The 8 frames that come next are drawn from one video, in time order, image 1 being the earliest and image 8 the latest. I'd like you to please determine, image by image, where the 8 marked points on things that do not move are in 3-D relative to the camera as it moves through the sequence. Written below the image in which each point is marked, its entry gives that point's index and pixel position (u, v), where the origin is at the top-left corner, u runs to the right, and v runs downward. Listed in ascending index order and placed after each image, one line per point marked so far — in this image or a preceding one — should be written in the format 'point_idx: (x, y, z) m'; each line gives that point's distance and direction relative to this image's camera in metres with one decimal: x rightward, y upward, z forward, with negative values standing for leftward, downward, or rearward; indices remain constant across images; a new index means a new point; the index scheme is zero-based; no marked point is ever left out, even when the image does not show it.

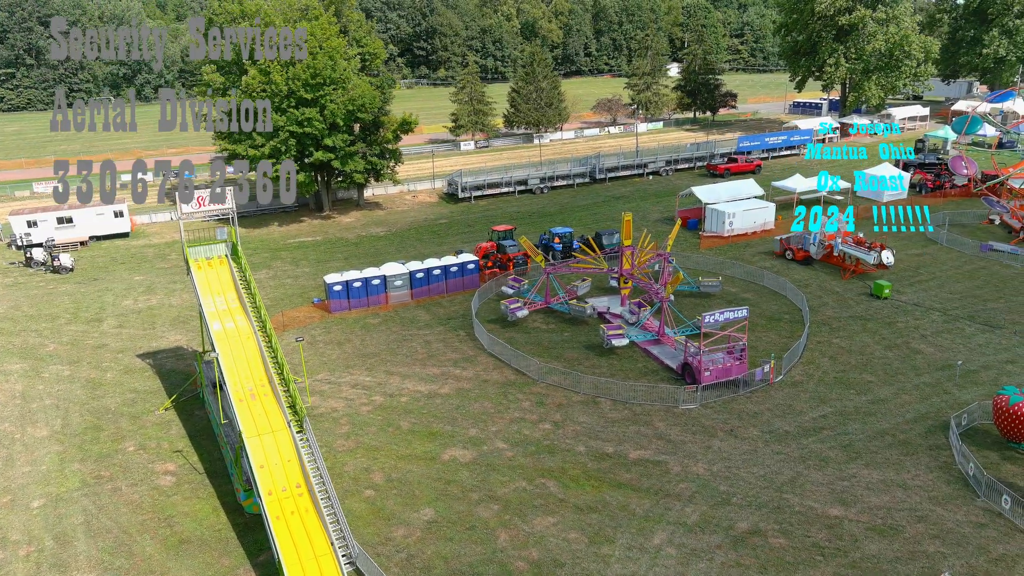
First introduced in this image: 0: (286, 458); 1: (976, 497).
0: (-5.7, -4.3, +18.6) m
1: (+12.4, -5.6, +19.4) m
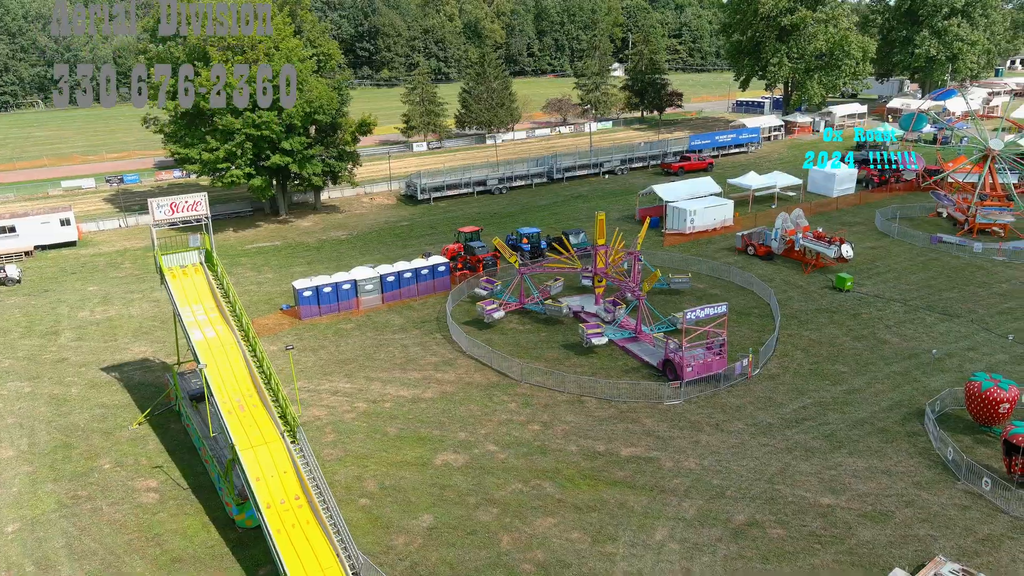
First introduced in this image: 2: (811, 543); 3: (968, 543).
0: (-5.7, -4.5, +18.1) m
1: (+12.4, -5.3, +20.2) m
2: (+7.4, -6.3, +17.9) m
3: (+11.1, -6.2, +17.7) m
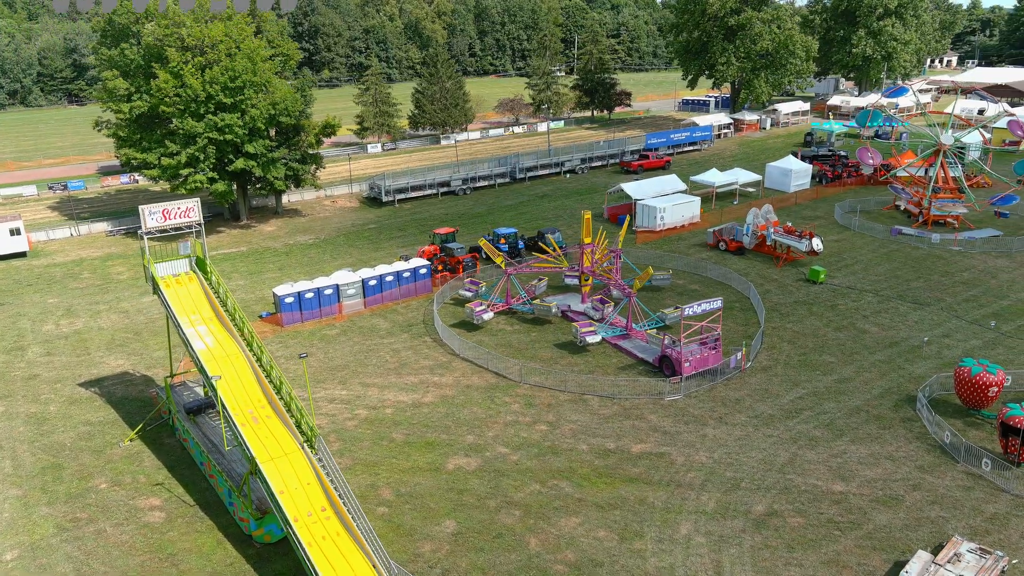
0: (-5.0, -4.7, +17.6) m
1: (+12.9, -5.0, +21.1) m
2: (+8.1, -6.1, +18.4) m
3: (+11.8, -5.9, +18.4) m
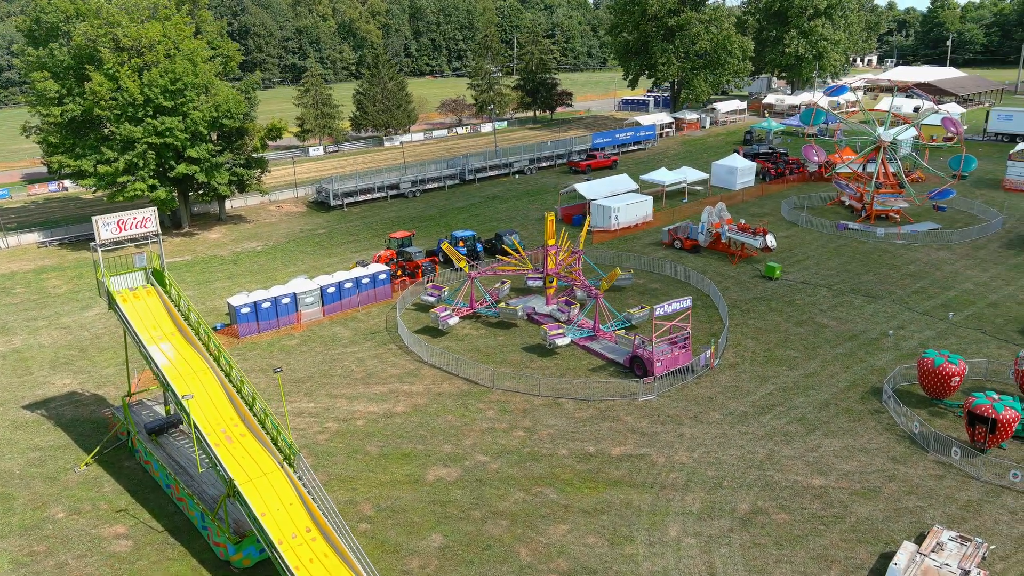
0: (-5.2, -5.0, +16.9) m
1: (+12.4, -4.9, +21.7) m
2: (+7.8, -6.0, +18.6) m
3: (+11.5, -5.8, +19.0) m
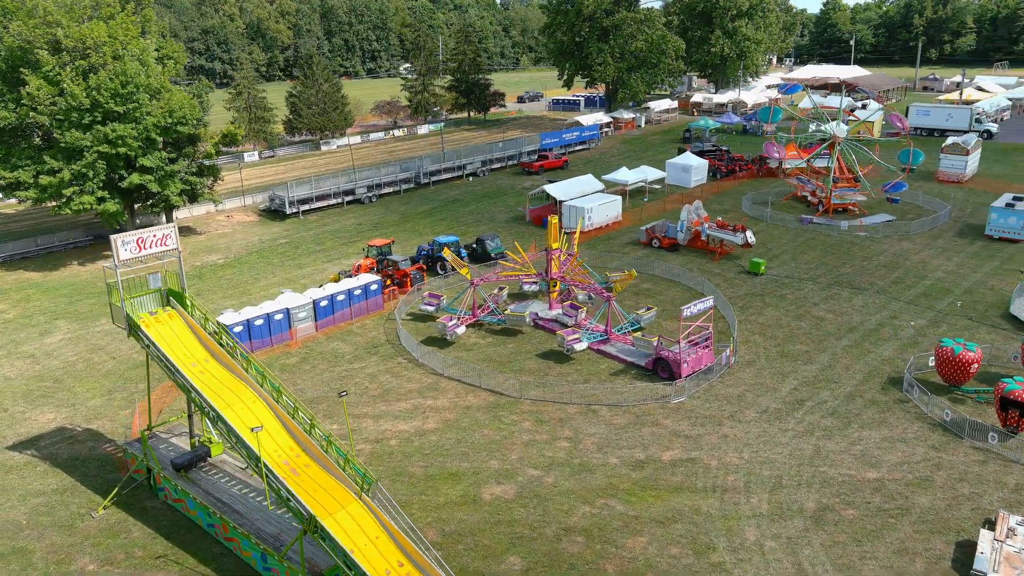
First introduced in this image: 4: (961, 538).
0: (-3.1, -5.4, +15.9) m
1: (+13.9, -4.6, +22.5) m
2: (+9.7, -6.0, +19.0) m
3: (+13.4, -5.6, +19.7) m
4: (+11.1, -6.2, +18.1) m
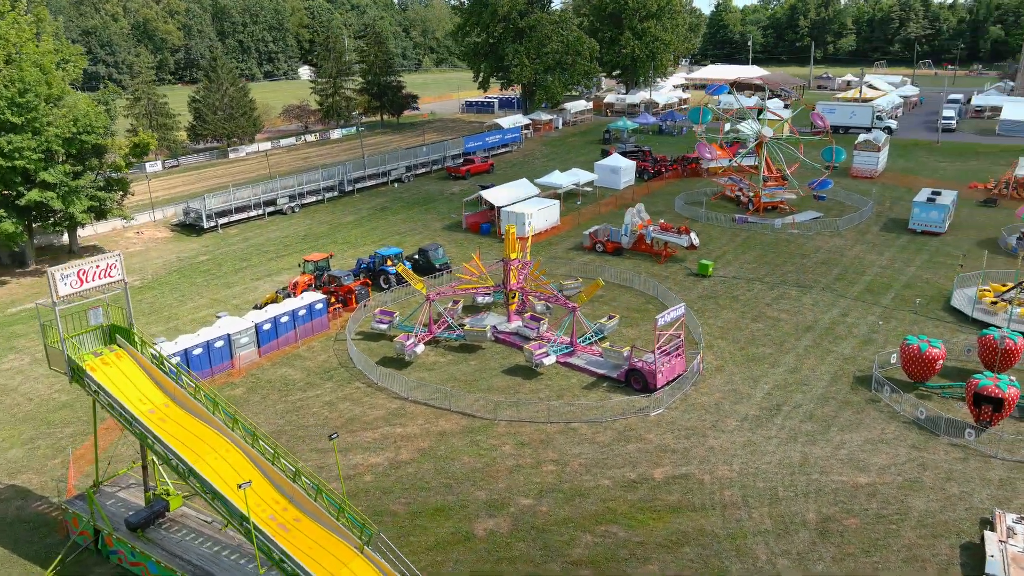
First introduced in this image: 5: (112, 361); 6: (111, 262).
0: (-2.6, -6.1, +14.3) m
1: (+13.4, -4.6, +22.9) m
2: (+9.7, -6.1, +18.9) m
3: (+13.2, -5.6, +20.1) m
4: (+11.2, -6.3, +18.2) m
5: (-10.2, -1.9, +18.4) m
6: (-9.9, +0.6, +18.0) m
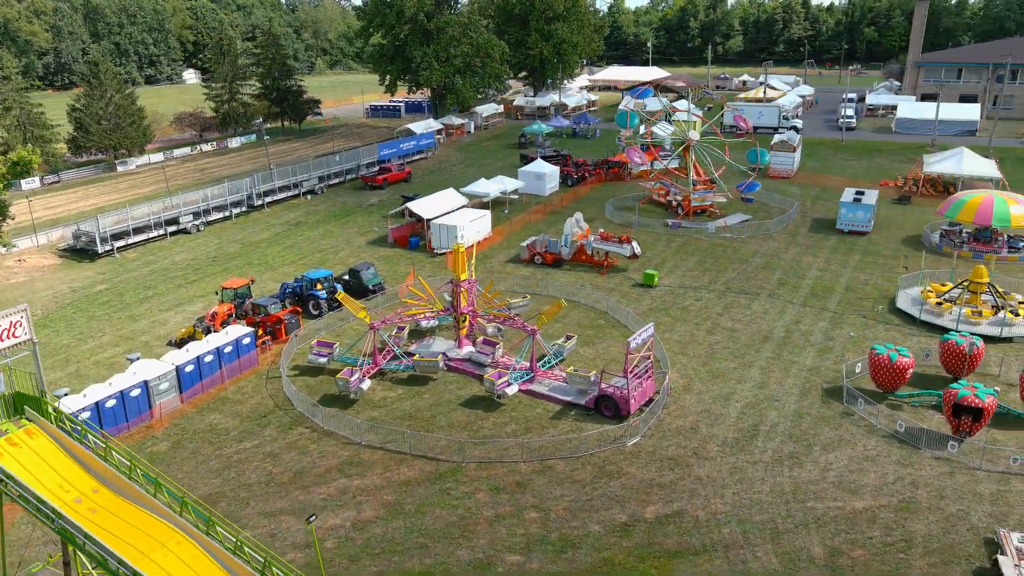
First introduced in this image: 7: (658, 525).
0: (-2.2, -7.1, +12.0) m
1: (+12.6, -5.0, +22.5) m
2: (+9.5, -6.6, +18.1) m
3: (+12.8, -5.9, +19.7) m
4: (+11.1, -6.7, +17.6) m
5: (-10.4, -3.3, +15.1) m
6: (-10.2, -0.8, +14.8) m
7: (+3.9, -6.4, +19.8) m
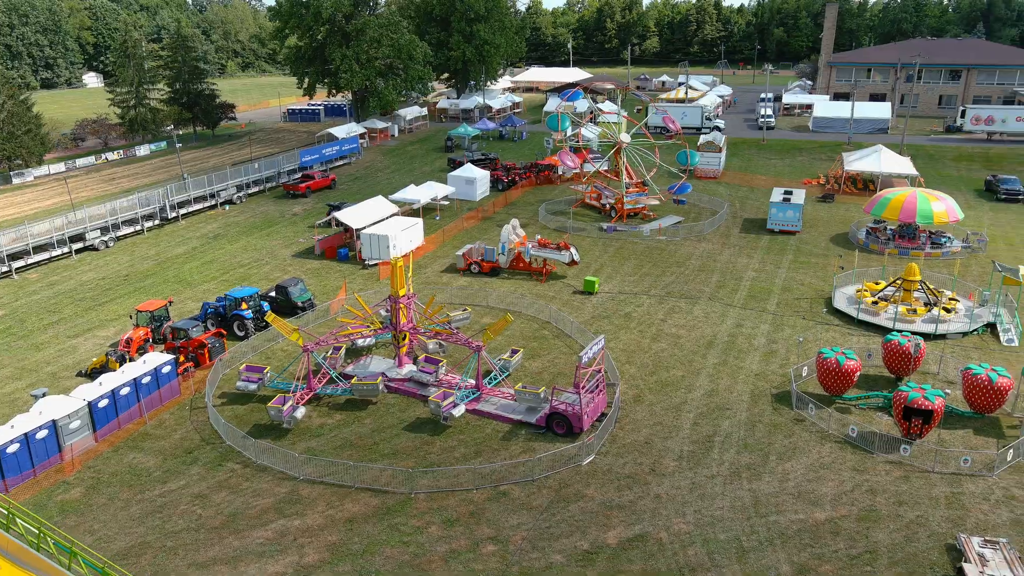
0: (-2.5, -7.7, +10.6) m
1: (+11.1, -5.1, +22.5) m
2: (+8.5, -6.8, +17.8) m
3: (+11.7, -6.0, +19.7) m
4: (+10.2, -6.8, +17.5) m
5: (-11.1, -4.2, +12.9) m
6: (-10.9, -1.7, +12.6) m
7: (+2.8, -6.8, +18.9) m
